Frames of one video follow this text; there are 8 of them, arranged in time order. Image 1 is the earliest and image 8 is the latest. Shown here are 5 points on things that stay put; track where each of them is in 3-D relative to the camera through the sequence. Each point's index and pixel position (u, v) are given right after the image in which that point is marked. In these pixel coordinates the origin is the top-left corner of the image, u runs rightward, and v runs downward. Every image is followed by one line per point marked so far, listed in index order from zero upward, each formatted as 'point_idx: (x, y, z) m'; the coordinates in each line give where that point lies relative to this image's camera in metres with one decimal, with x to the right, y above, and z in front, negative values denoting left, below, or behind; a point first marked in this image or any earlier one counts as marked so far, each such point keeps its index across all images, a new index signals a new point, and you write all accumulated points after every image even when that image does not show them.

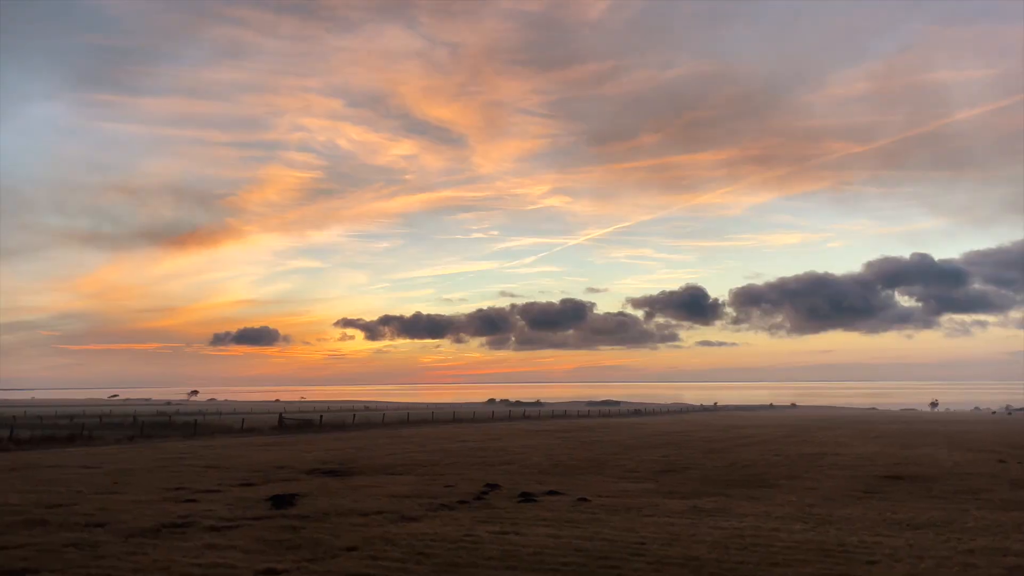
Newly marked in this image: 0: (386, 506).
0: (-3.1, -5.3, +17.8) m
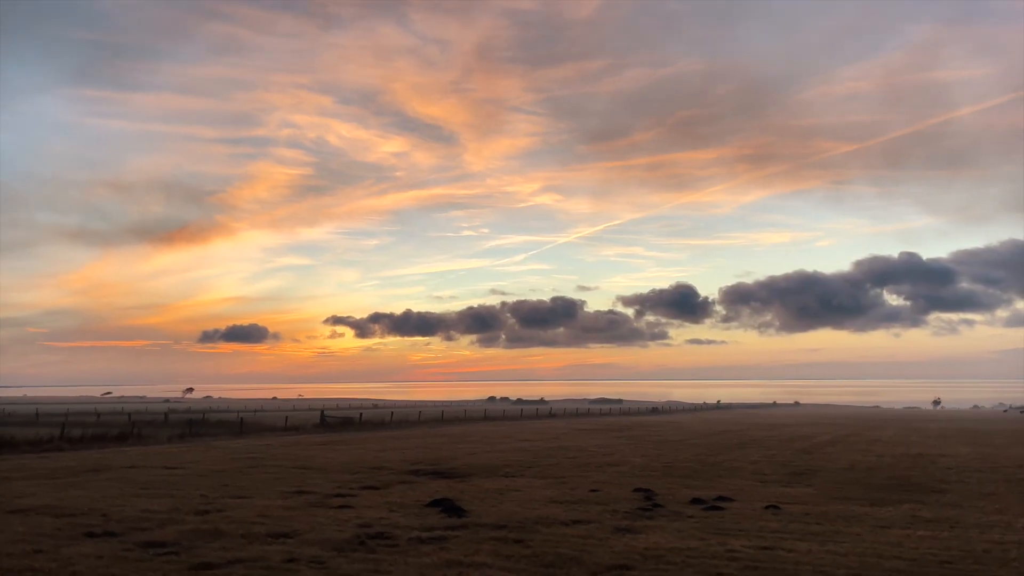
0: (+1.3, -5.0, +16.2) m
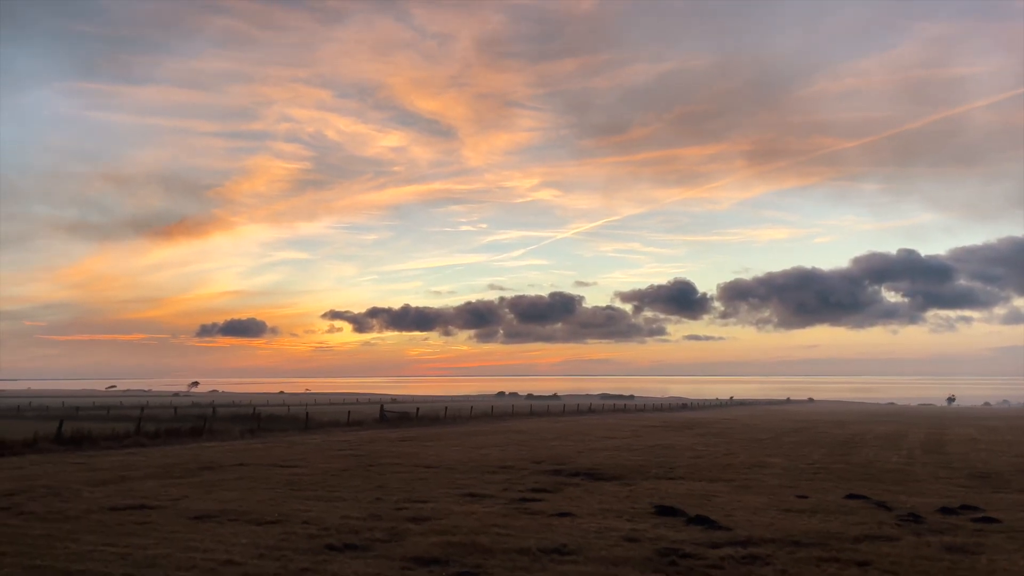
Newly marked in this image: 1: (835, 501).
0: (+6.4, -4.6, +14.3) m
1: (+7.7, -5.2, +17.7) m
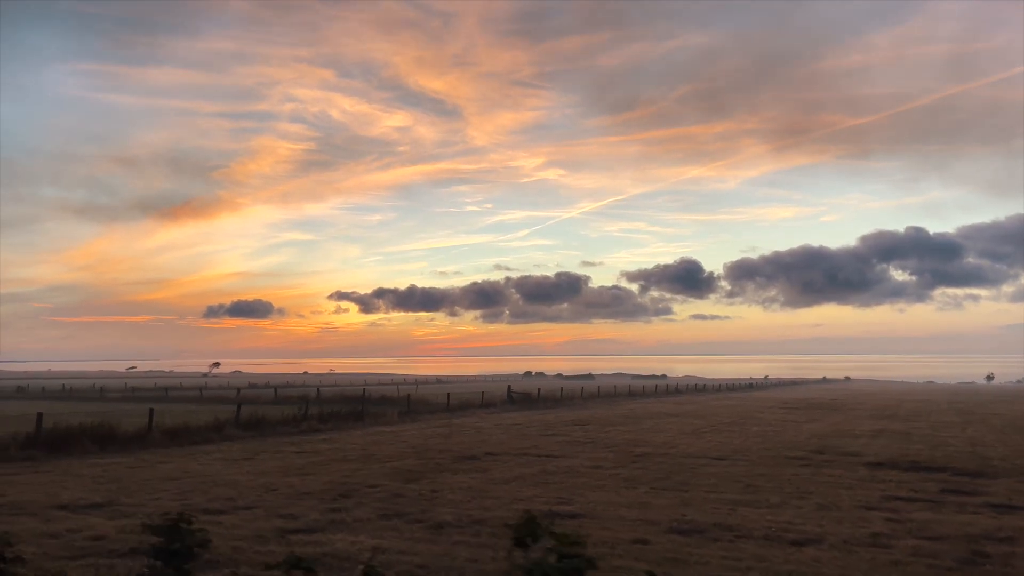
0: (+15.7, -3.8, +10.8) m
1: (+17.0, -4.2, +14.3) m
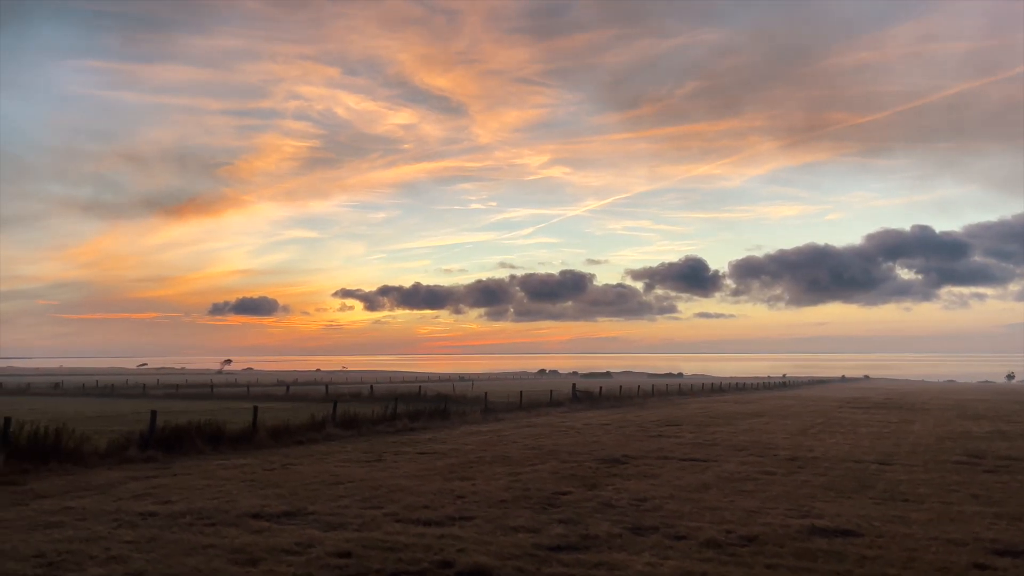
0: (+19.9, -3.6, +9.3) m
1: (+21.3, -4.0, +12.7) m
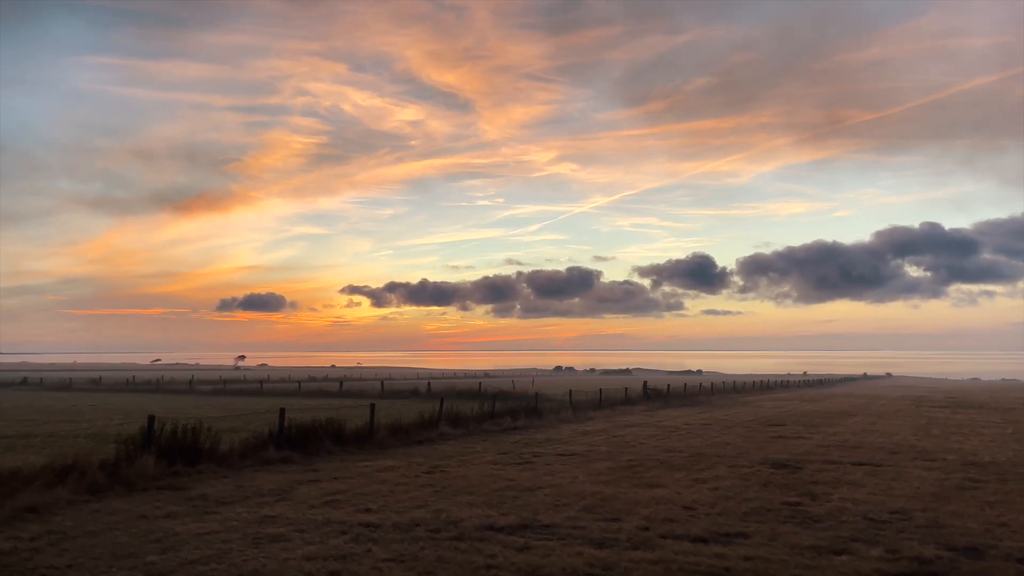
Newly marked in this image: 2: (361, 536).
0: (+24.2, -3.4, +7.7) m
1: (+25.6, -3.9, +11.1) m
2: (-2.3, -3.8, +11.3) m
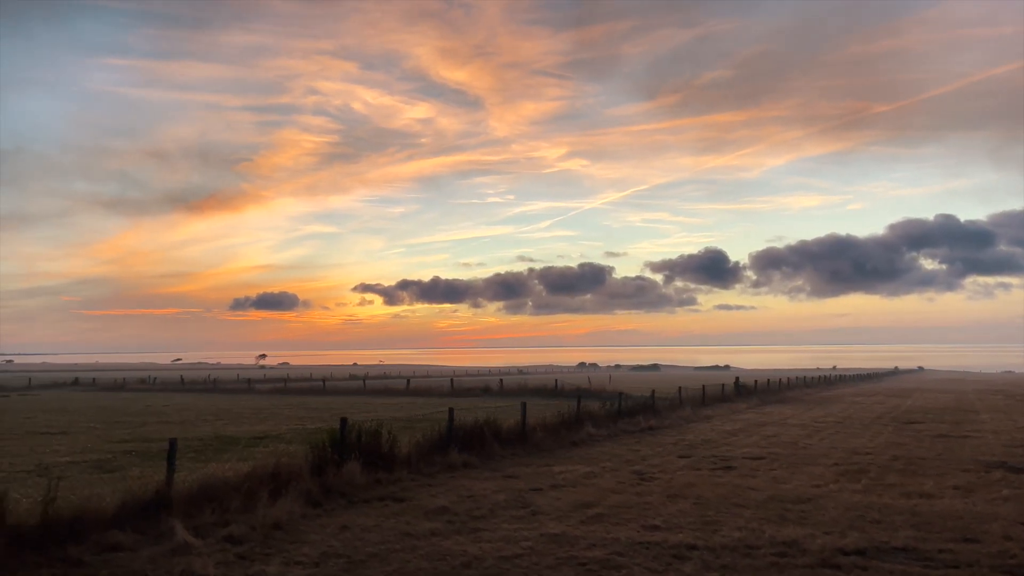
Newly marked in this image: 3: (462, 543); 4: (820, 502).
0: (+29.0, -3.0, +5.5) m
1: (+30.5, -3.3, +8.9) m
2: (+2.5, -3.6, +9.5) m
3: (-0.7, -3.8, +10.8) m
4: (+5.6, -3.9, +13.4) m
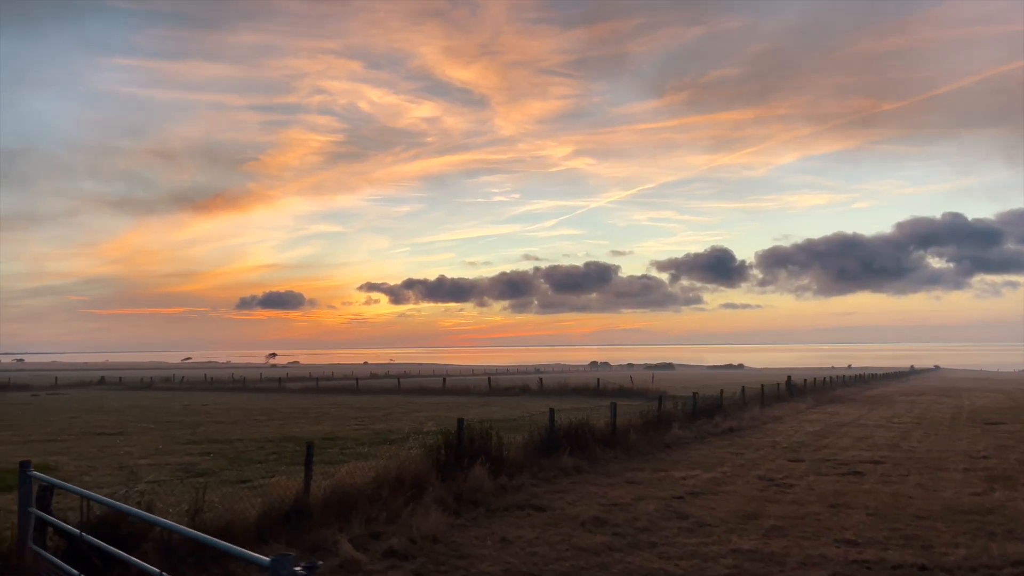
0: (+31.6, -2.8, +4.1) m
1: (+33.0, -3.2, +7.5) m
2: (+5.1, -3.4, +8.4) m
3: (+1.8, -3.6, +9.7) m
4: (+8.2, -3.8, +12.2) m
